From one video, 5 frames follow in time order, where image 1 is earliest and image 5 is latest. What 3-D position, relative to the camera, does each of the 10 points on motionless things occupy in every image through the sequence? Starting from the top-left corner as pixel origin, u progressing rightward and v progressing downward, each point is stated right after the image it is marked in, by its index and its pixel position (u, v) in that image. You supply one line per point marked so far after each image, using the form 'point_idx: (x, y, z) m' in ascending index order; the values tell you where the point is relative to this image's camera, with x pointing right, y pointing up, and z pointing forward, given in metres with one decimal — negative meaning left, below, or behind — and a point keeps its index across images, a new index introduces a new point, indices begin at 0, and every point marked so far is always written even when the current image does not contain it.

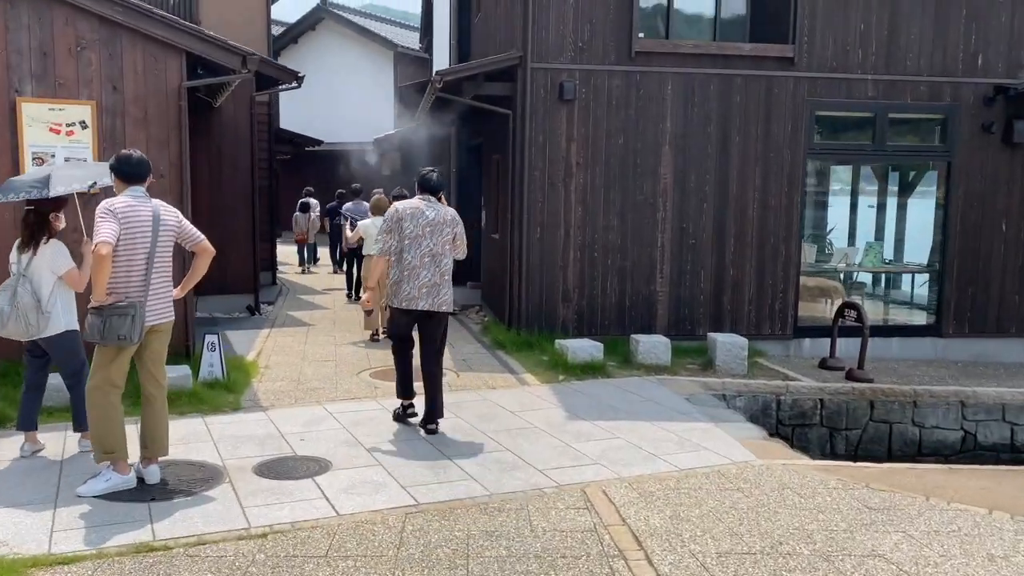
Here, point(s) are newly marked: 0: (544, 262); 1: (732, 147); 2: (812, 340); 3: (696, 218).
0: (+0.3, +0.3, +8.9) m
1: (+2.4, +1.5, +9.1) m
2: (+3.4, -0.6, +9.5) m
3: (+2.0, +0.8, +9.1) m
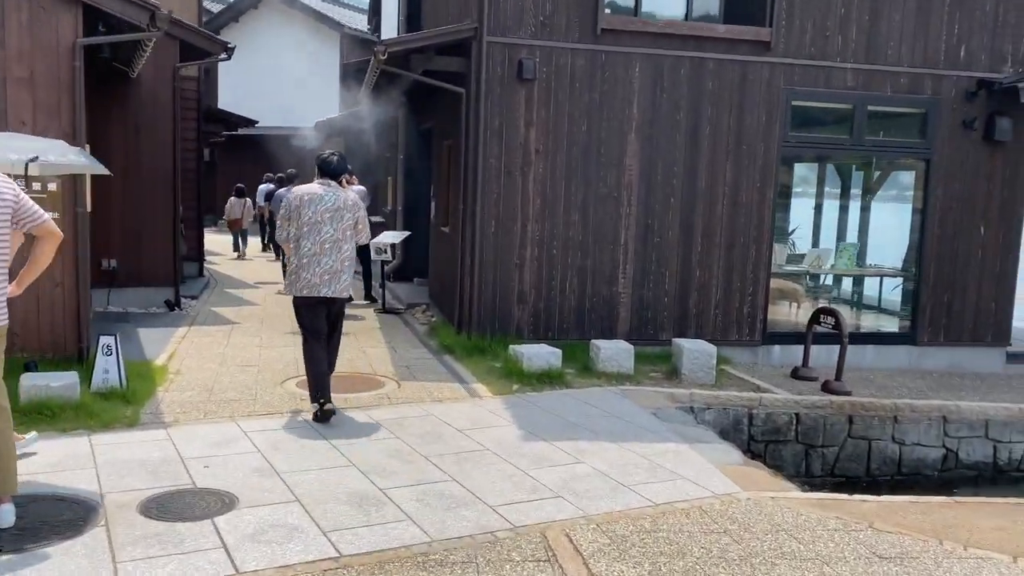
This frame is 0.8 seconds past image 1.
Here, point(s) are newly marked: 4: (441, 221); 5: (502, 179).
0: (-0.1, +0.3, +8.1) m
1: (+1.9, +1.5, +8.4) m
2: (+2.8, -0.6, +8.8) m
3: (+1.5, +0.7, +8.4) m
4: (-0.8, +0.8, +9.9) m
5: (-0.1, +1.0, +8.0) m
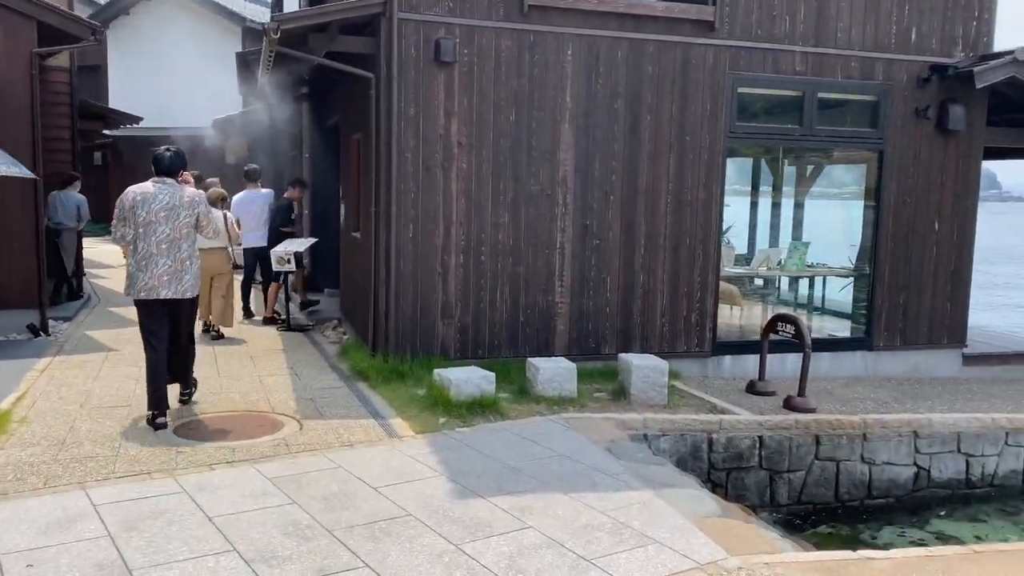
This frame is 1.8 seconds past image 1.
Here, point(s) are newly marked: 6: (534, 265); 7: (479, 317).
0: (-0.8, +0.2, +7.1) m
1: (+1.2, +1.4, +7.5) m
2: (+2.1, -0.7, +8.1) m
3: (+0.8, +0.7, +7.5) m
4: (-1.7, +0.6, +8.8) m
5: (-0.8, +0.9, +7.0) m
6: (+0.2, +0.2, +7.4) m
7: (-0.3, -0.3, +7.3) m
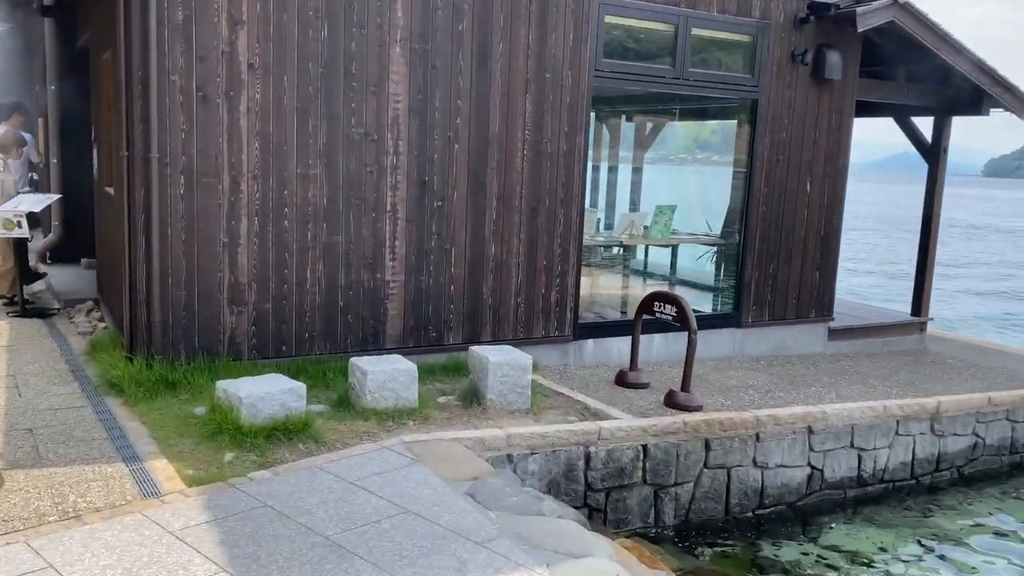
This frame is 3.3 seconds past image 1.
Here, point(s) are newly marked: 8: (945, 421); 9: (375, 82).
0: (-1.9, +0.3, +5.1) m
1: (-0.1, +1.6, +6.0) m
2: (+0.7, -0.4, +6.8) m
3: (-0.5, +0.9, +5.9) m
4: (-3.2, +0.9, +6.6) m
5: (-1.9, +1.1, +5.0) m
6: (-1.1, +0.4, +5.7) m
7: (-1.5, -0.1, +5.5) m
8: (+3.4, -1.0, +6.6) m
9: (-0.9, +1.4, +5.6) m
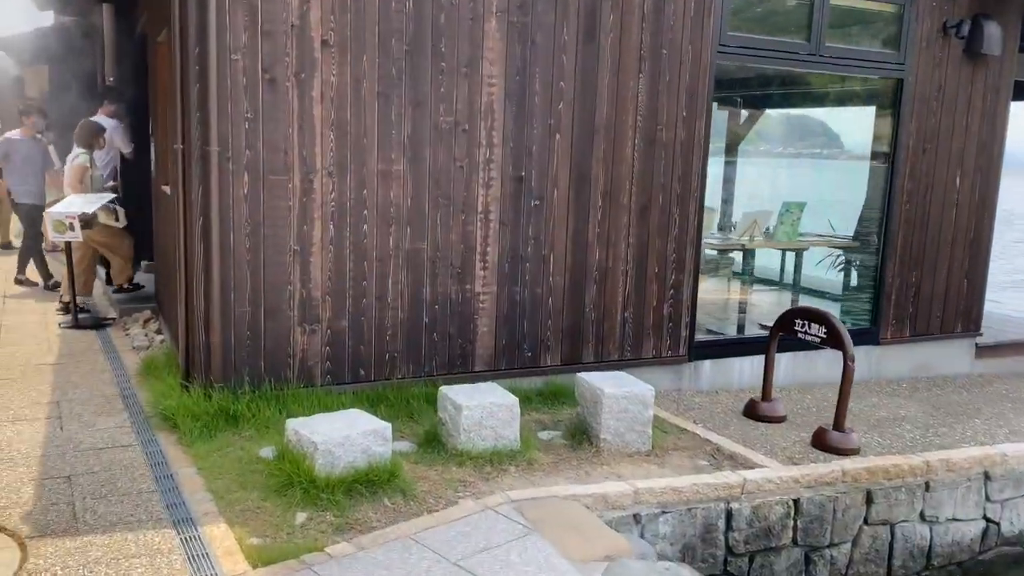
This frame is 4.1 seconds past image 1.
0: (-1.3, +0.2, +4.4) m
1: (+0.6, +1.5, +5.1) m
2: (+1.4, -0.5, +5.9) m
3: (+0.2, +0.8, +5.0) m
4: (-2.5, +0.8, +5.9) m
5: (-1.3, +1.0, +4.3) m
6: (-0.4, +0.3, +4.8) m
7: (-0.9, -0.2, +4.7) m
8: (+4.1, -1.1, +5.5) m
9: (-0.3, +1.3, +4.7) m
